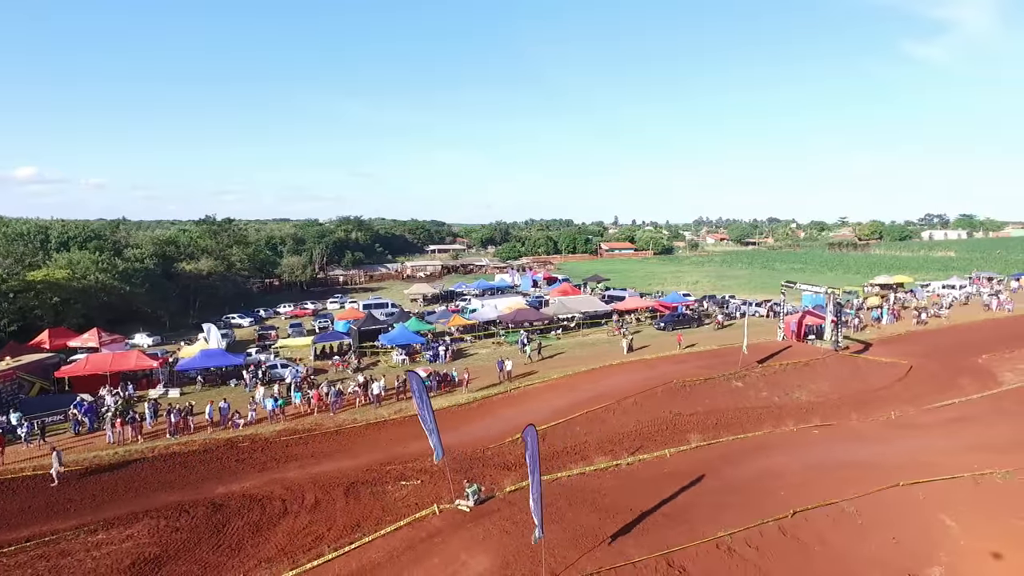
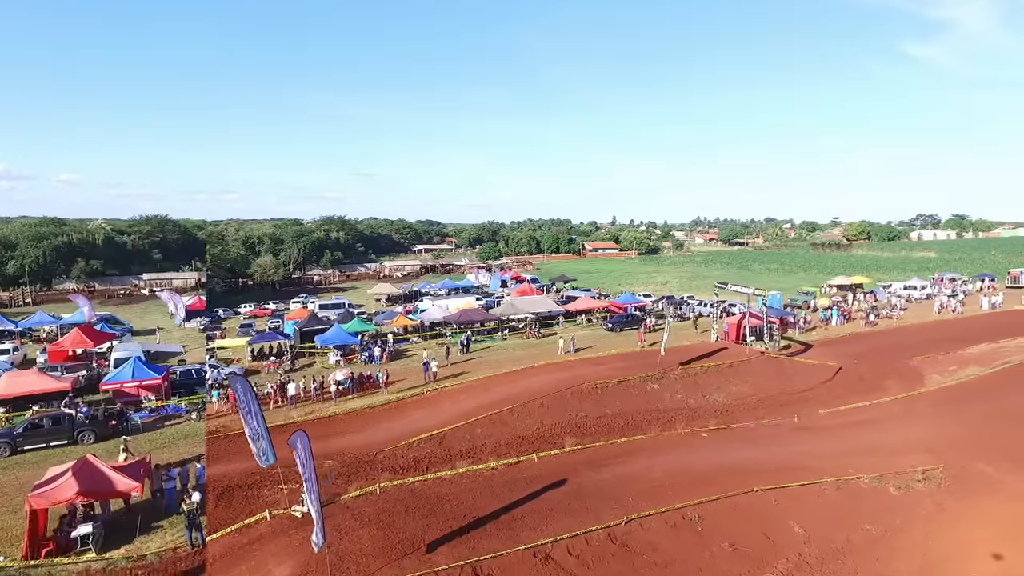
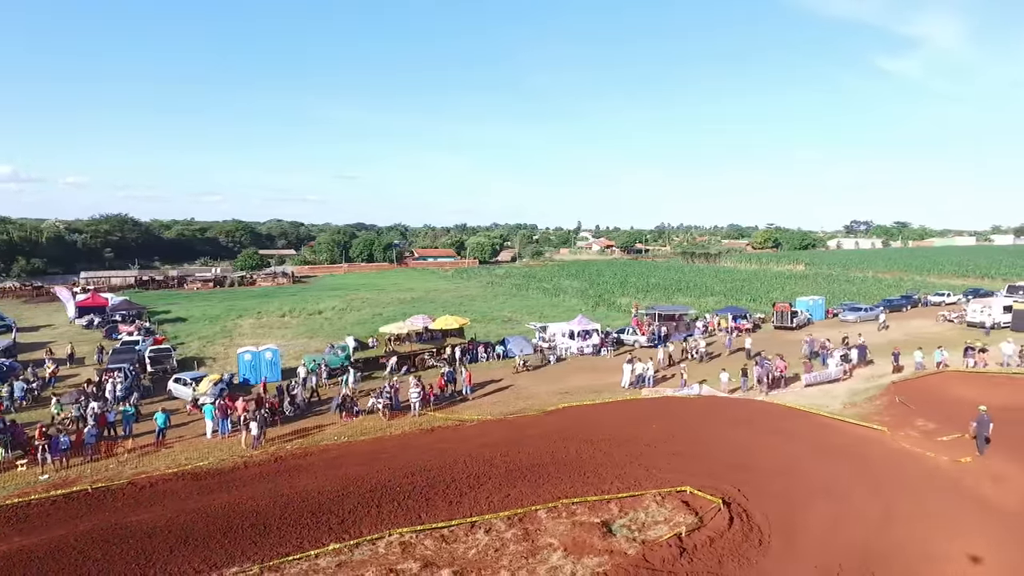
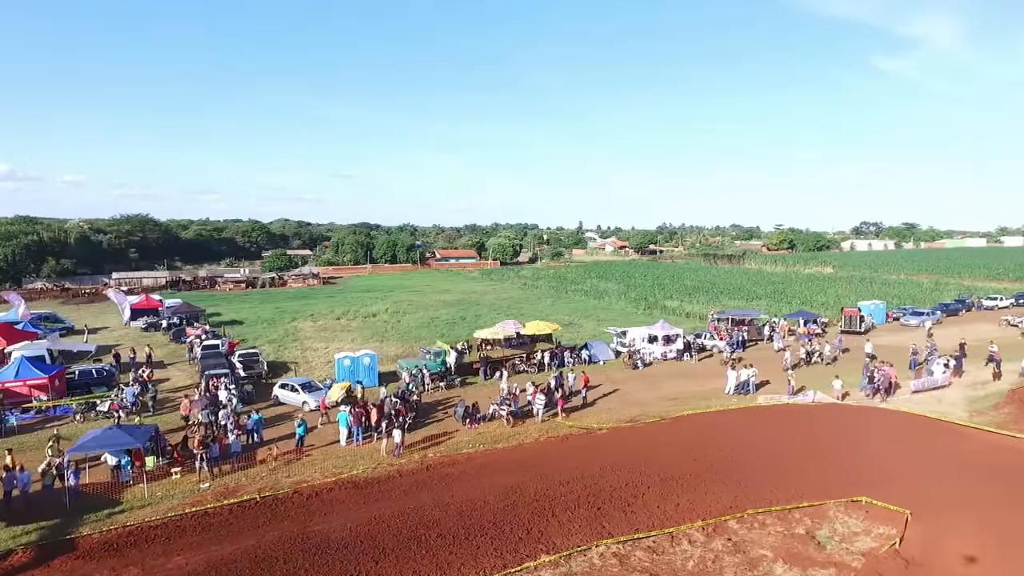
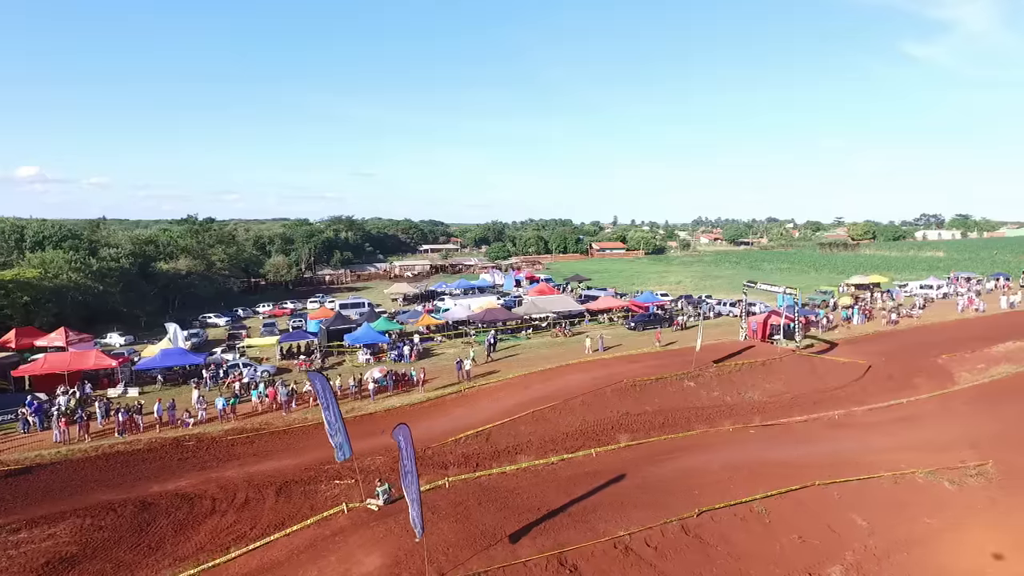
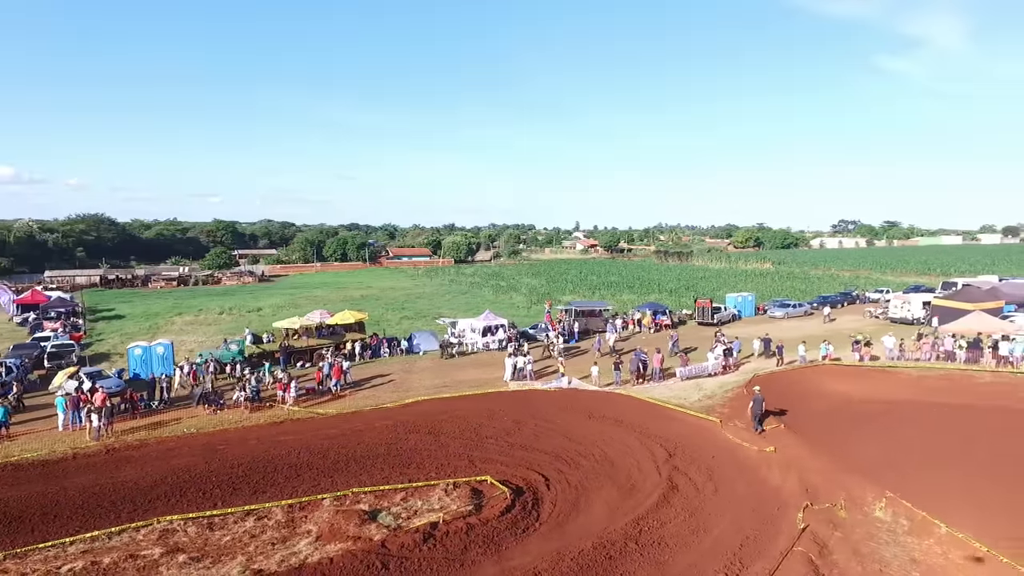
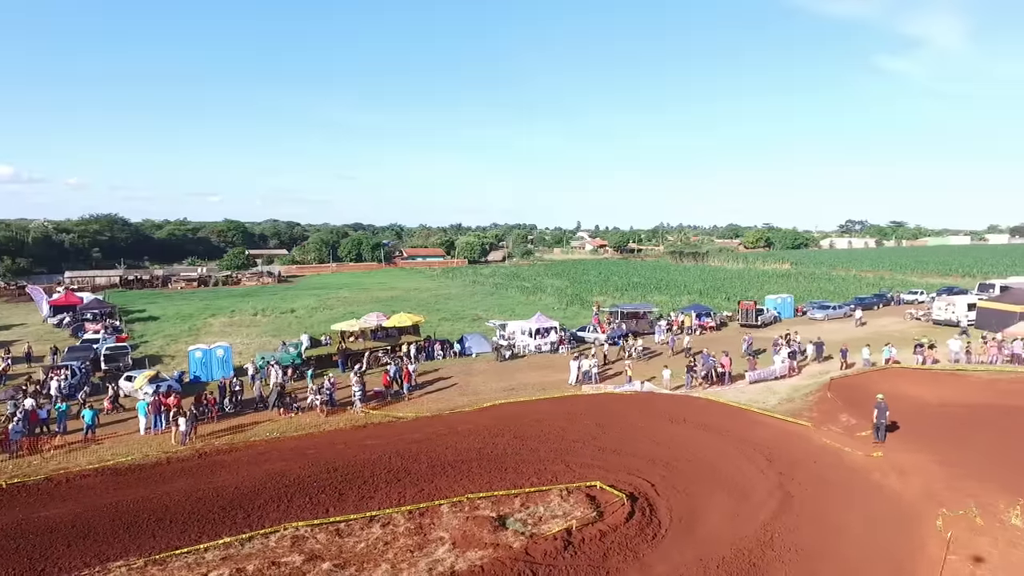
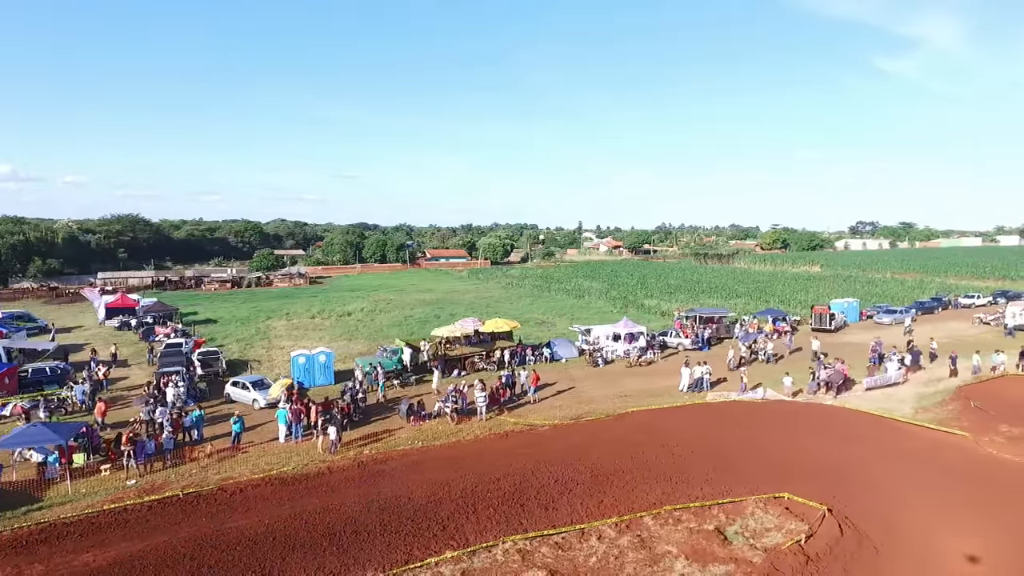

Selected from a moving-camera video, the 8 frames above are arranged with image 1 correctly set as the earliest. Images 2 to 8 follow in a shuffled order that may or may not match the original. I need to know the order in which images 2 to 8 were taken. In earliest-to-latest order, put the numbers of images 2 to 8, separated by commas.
5, 2, 4, 8, 3, 7, 6
